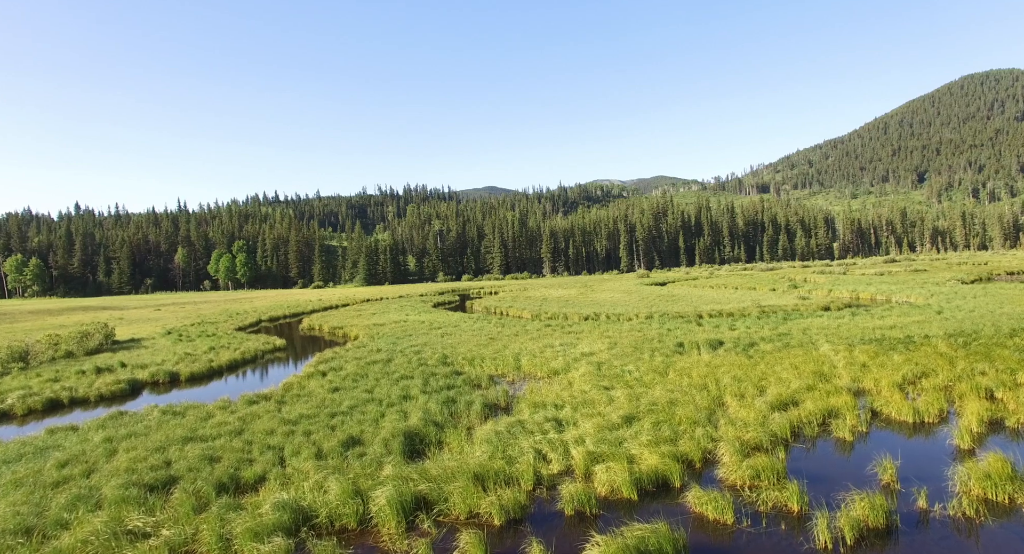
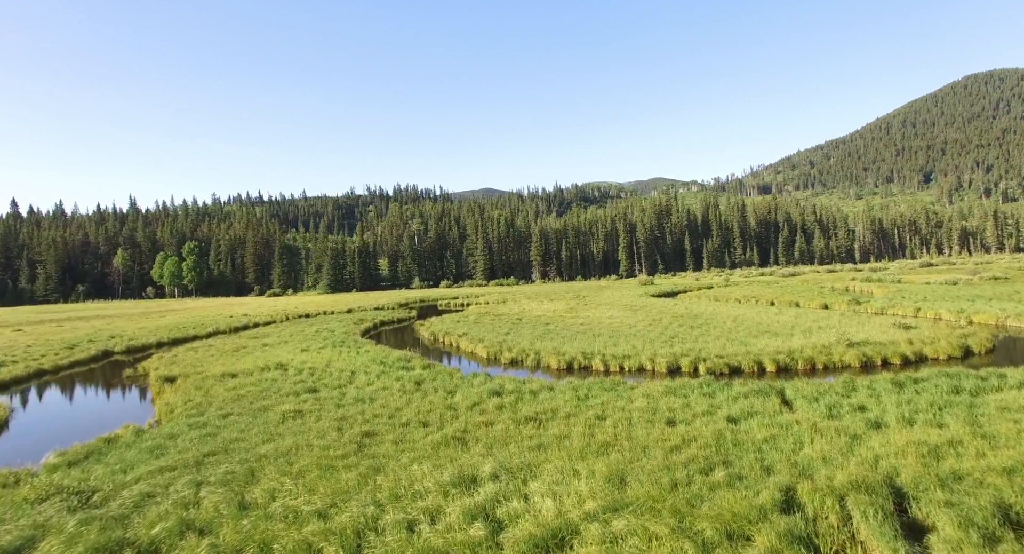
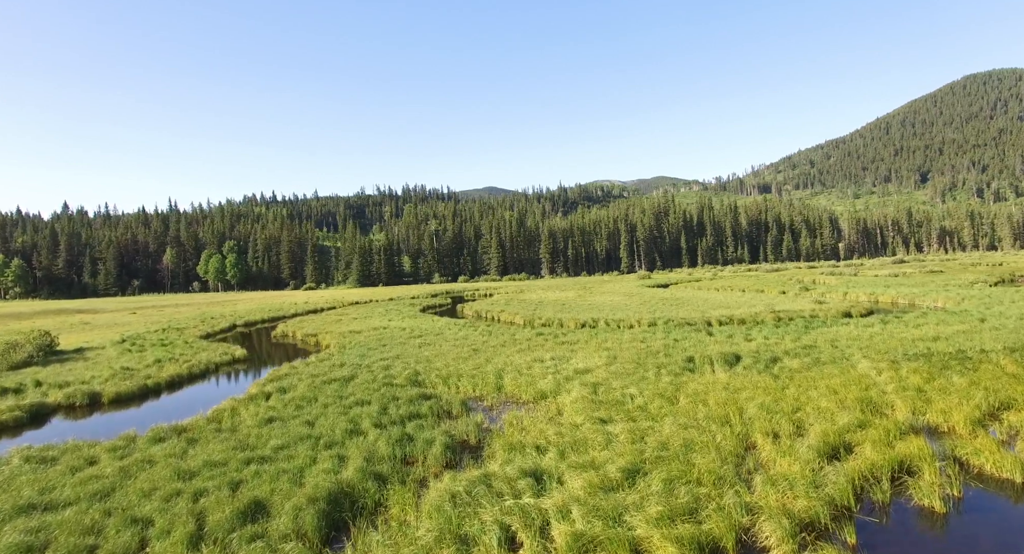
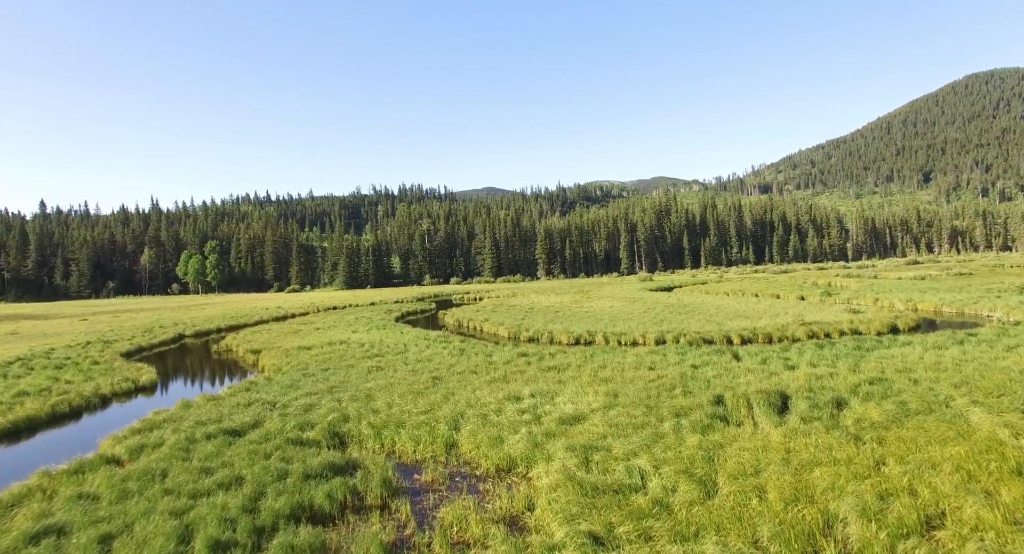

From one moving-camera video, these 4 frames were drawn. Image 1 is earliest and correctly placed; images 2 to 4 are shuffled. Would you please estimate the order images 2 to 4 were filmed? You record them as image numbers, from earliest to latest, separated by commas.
3, 4, 2
